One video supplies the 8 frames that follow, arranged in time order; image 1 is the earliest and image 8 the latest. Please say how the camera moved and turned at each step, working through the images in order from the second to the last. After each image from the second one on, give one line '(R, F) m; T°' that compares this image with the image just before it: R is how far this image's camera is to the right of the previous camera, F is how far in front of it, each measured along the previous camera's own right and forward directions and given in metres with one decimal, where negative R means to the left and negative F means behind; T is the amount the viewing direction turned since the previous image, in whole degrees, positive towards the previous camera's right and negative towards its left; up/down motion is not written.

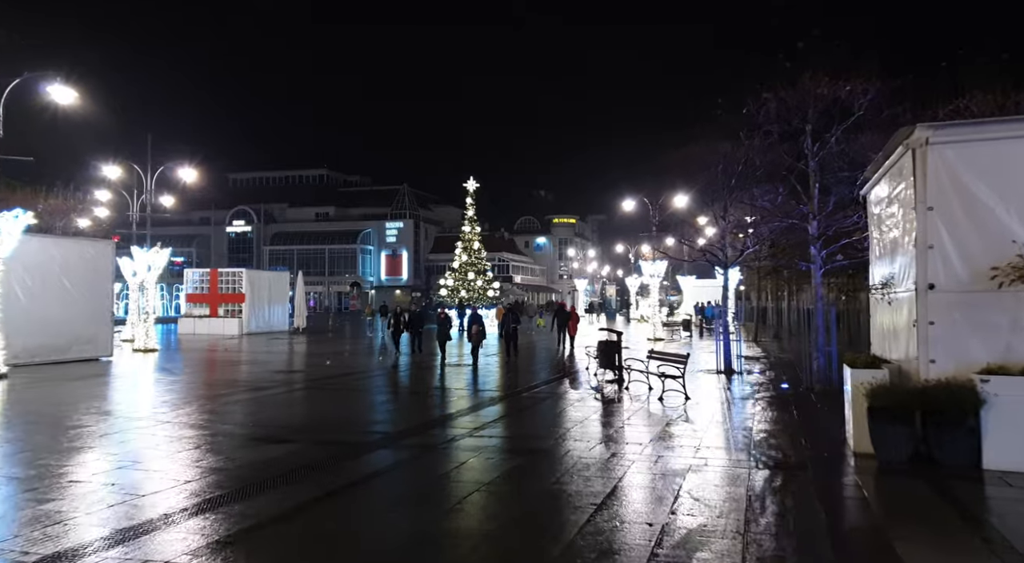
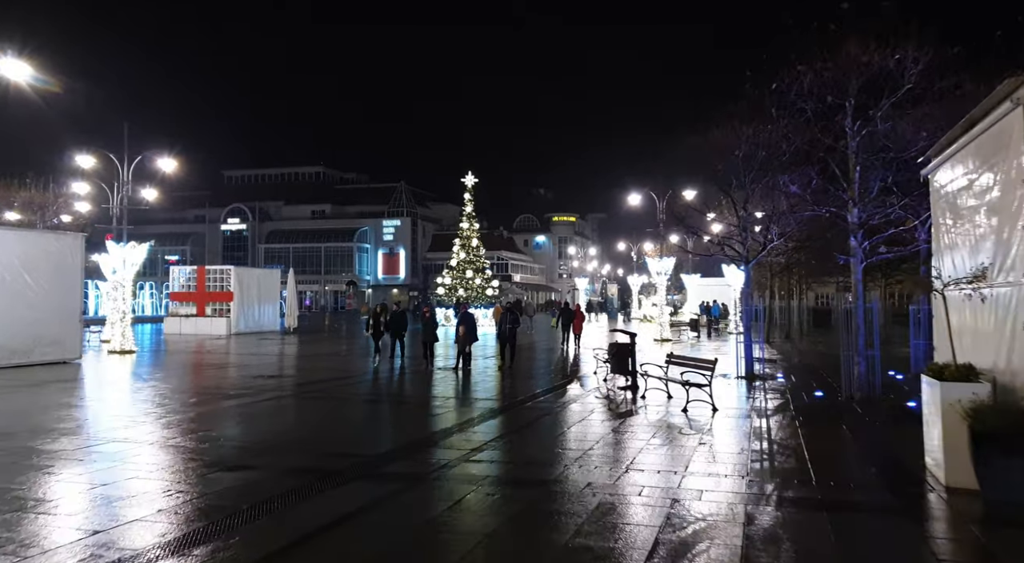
(-0.1, +1.9) m; 0°
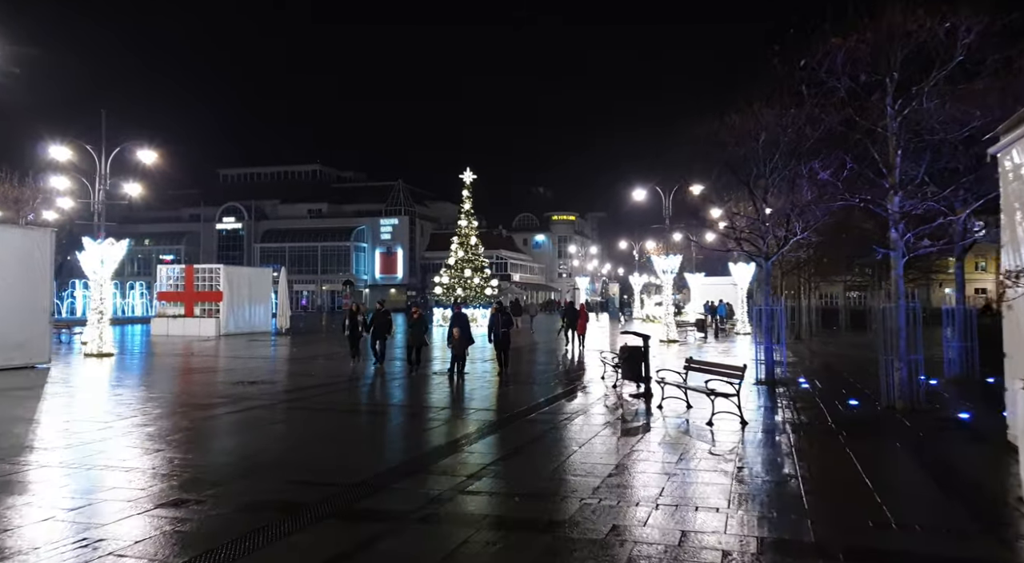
(-0.1, +1.6) m; 0°
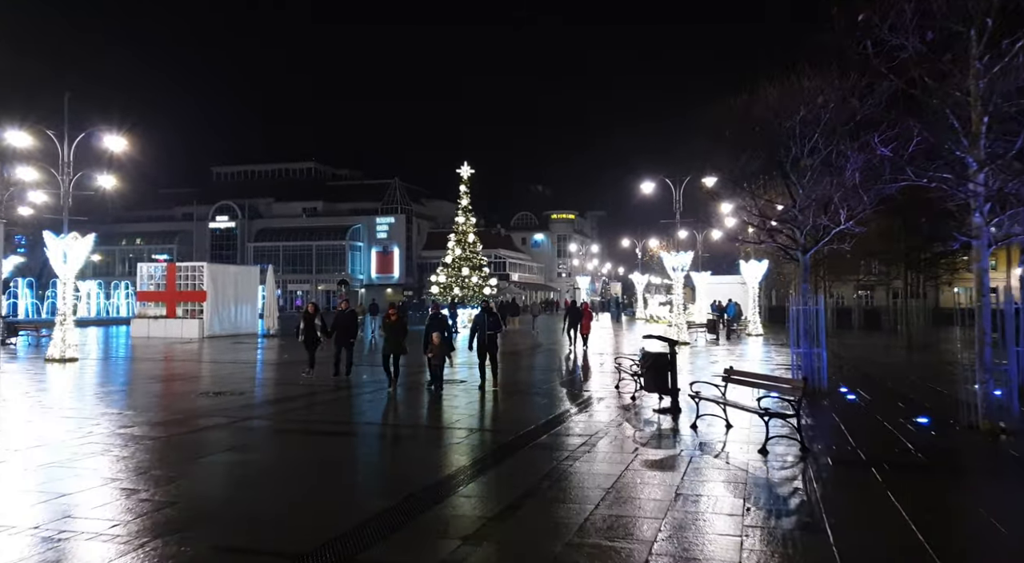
(-0.1, +2.3) m; 0°
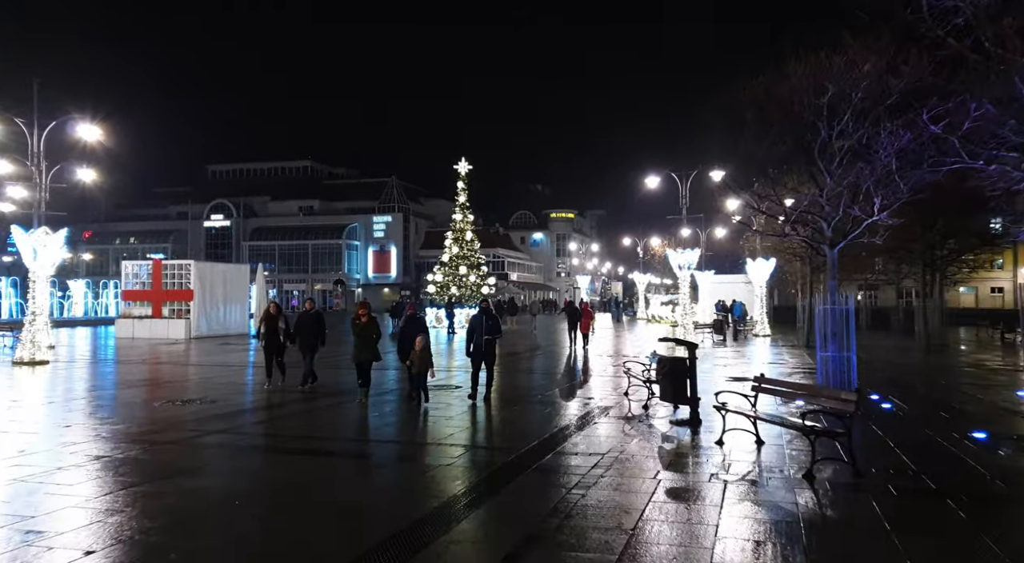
(0.0, +1.5) m; 0°
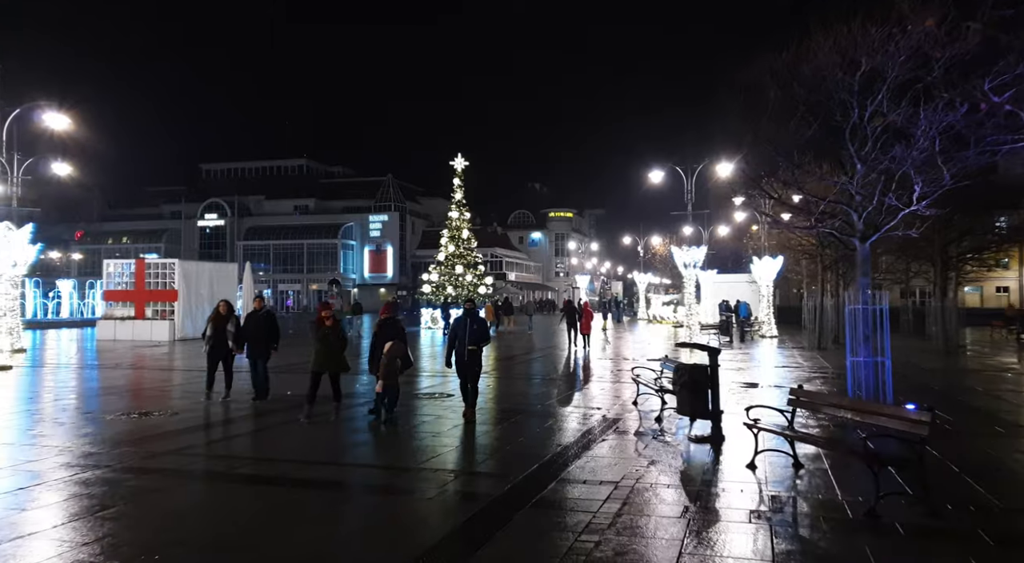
(0.0, +1.6) m; 0°
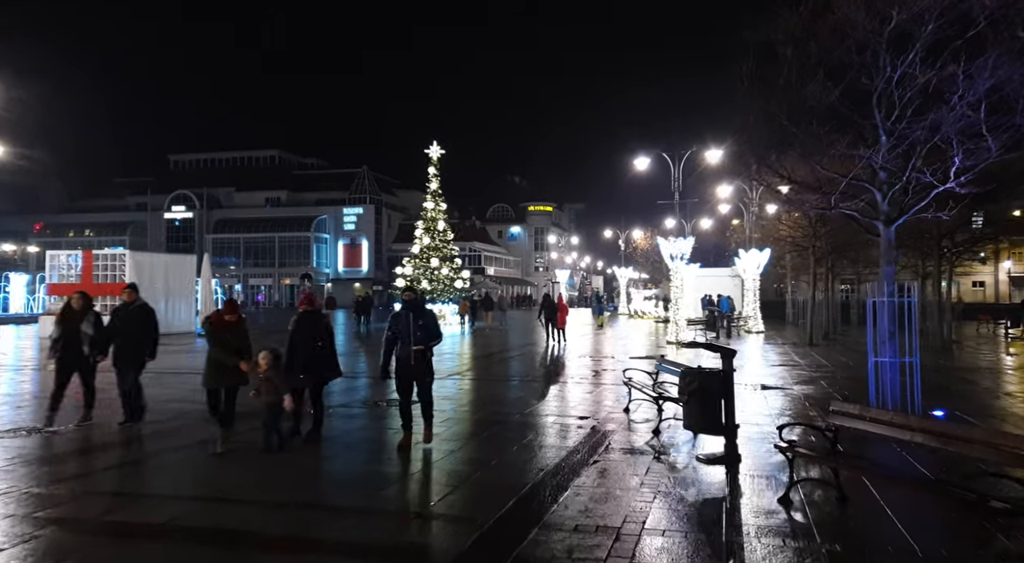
(+0.1, +2.0) m; +2°
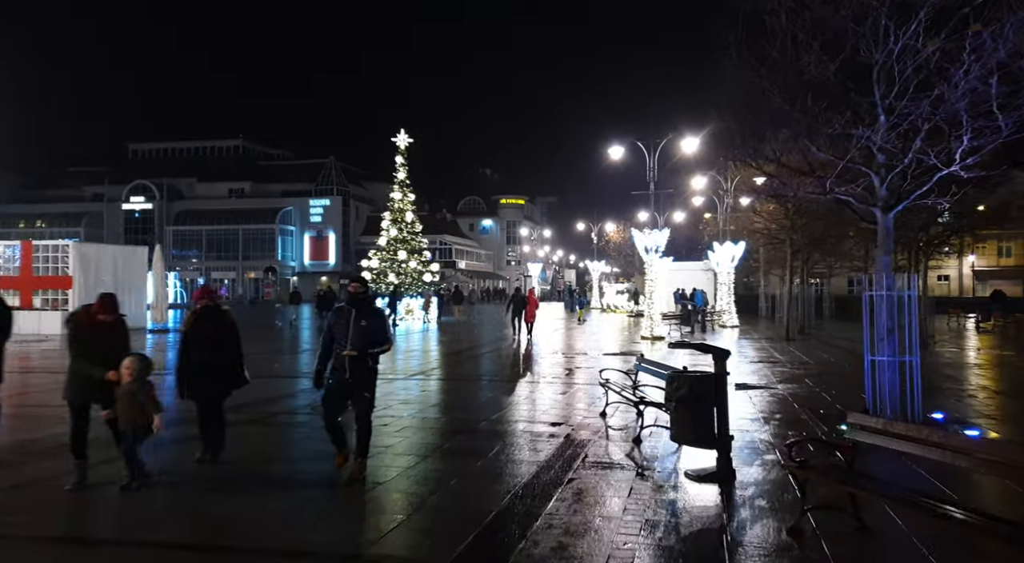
(+0.1, +1.2) m; +2°
